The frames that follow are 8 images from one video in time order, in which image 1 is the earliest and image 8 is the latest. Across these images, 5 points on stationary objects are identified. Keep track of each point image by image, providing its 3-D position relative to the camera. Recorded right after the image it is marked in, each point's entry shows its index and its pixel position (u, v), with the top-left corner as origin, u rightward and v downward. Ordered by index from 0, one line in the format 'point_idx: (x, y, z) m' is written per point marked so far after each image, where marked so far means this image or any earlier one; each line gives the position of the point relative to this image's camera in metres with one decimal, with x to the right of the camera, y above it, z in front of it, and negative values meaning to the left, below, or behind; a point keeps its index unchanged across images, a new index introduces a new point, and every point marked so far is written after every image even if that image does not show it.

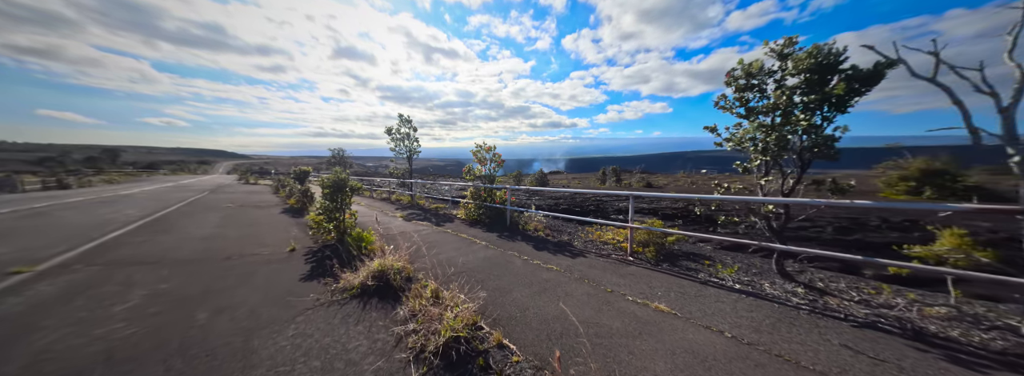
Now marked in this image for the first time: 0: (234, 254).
0: (-5.2, -1.2, +4.5) m
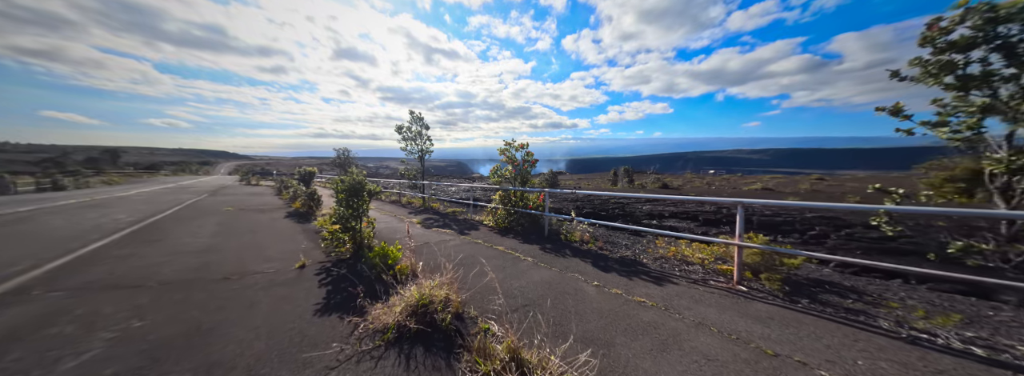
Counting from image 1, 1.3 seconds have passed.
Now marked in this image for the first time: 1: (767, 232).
0: (-4.4, -1.3, +3.8) m
1: (+6.4, -1.1, +6.1) m
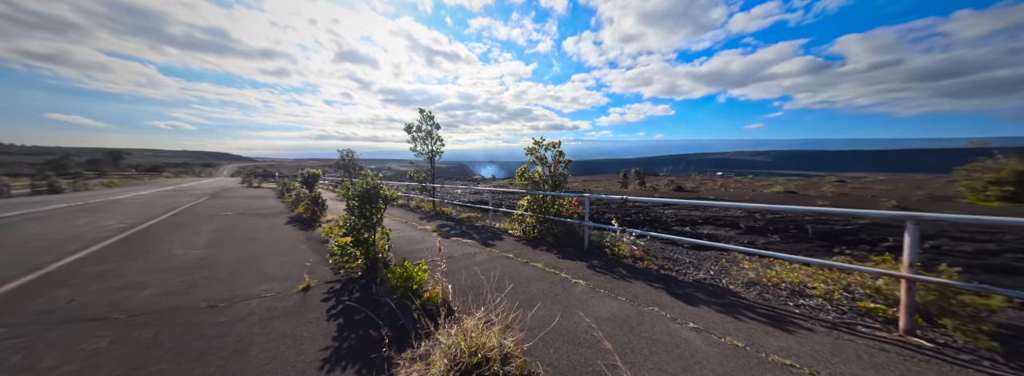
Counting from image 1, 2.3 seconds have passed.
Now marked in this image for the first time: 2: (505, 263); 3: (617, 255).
0: (-3.8, -1.4, +3.2) m
1: (+7.0, -1.2, +5.4) m
2: (-0.1, -1.2, +3.8) m
3: (+1.6, -1.1, +3.8) m
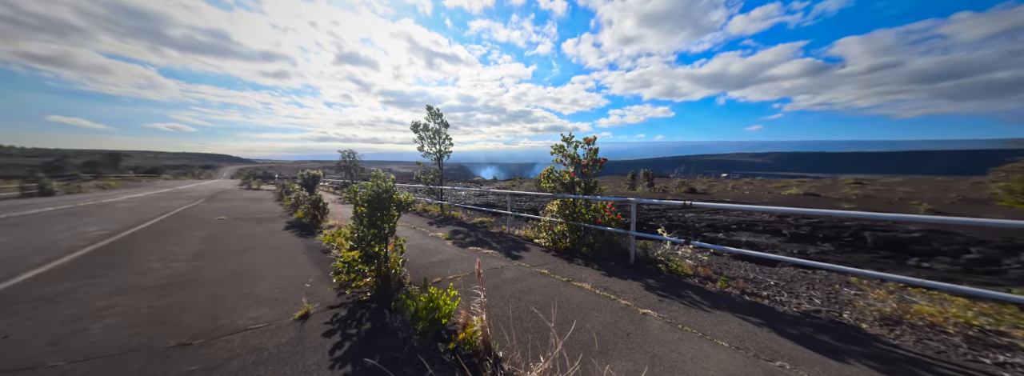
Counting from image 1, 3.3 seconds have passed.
0: (-3.3, -1.5, +2.5) m
1: (+7.5, -1.3, +4.8) m
2: (+0.4, -1.2, +3.1) m
3: (+2.2, -1.1, +3.2) m
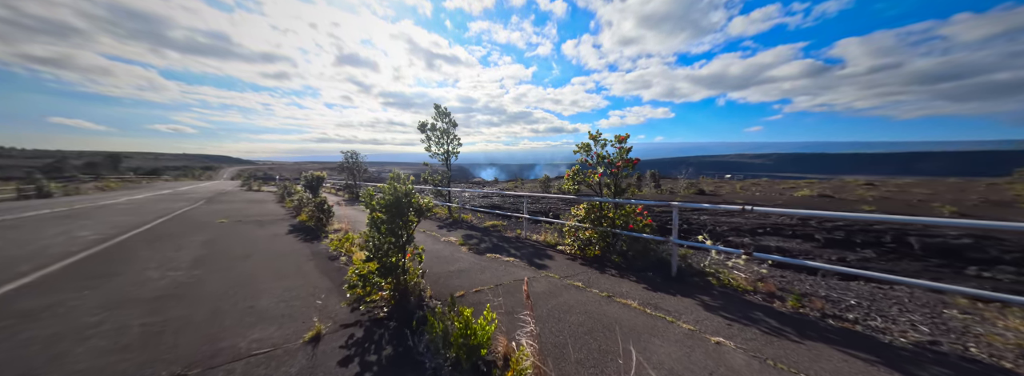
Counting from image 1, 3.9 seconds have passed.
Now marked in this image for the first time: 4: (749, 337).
0: (-2.9, -1.5, +2.2) m
1: (+7.9, -1.4, +4.4) m
2: (+0.8, -1.3, +2.8) m
3: (+2.6, -1.2, +2.9) m
4: (+2.0, -1.3, +2.1) m
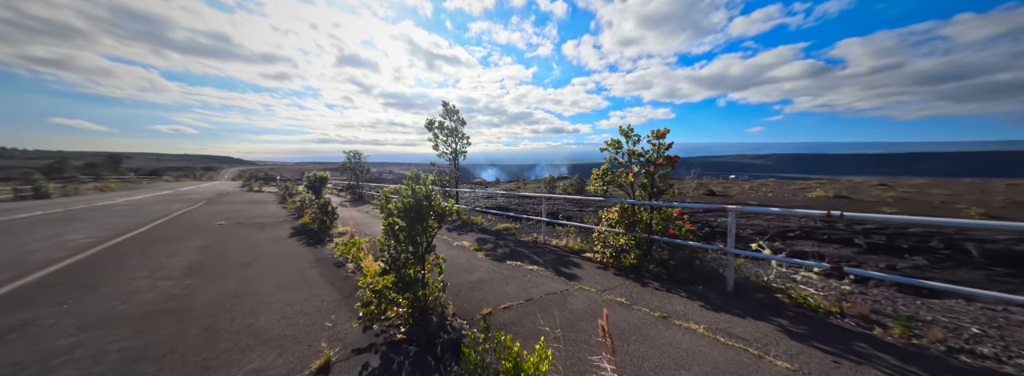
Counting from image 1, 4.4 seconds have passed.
0: (-2.5, -1.6, +1.8) m
1: (+8.3, -1.4, +4.0) m
2: (+1.2, -1.3, +2.4) m
3: (+3.0, -1.2, +2.5) m
4: (+2.4, -1.3, +1.7) m
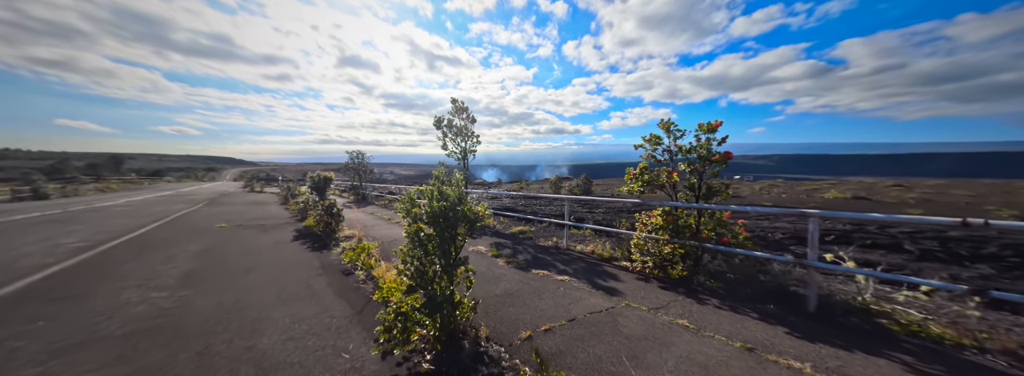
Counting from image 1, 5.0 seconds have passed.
0: (-2.0, -1.6, +1.4) m
1: (+8.8, -1.4, +3.6) m
2: (+1.6, -1.3, +2.0) m
3: (+3.4, -1.2, +2.0) m
4: (+2.9, -1.3, +1.3) m
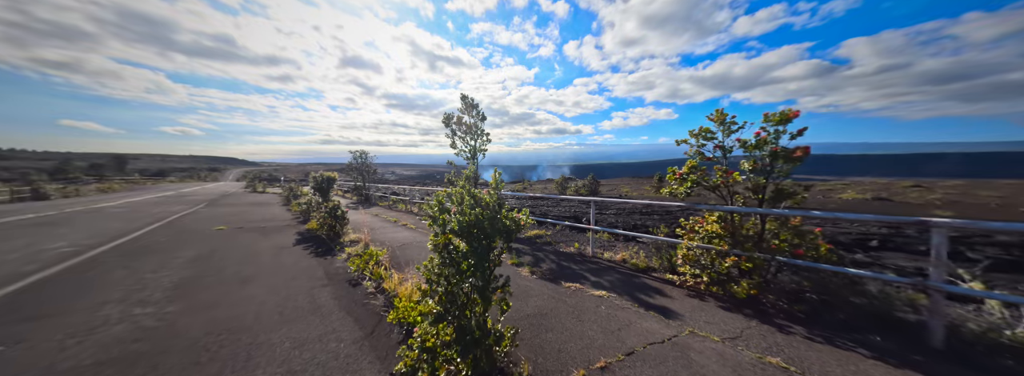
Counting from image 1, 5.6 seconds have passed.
0: (-1.6, -1.6, +0.9) m
1: (+9.2, -1.4, +3.1) m
2: (+2.0, -1.3, +1.5) m
3: (+3.8, -1.2, +1.6) m
4: (+3.3, -1.3, +0.8) m
